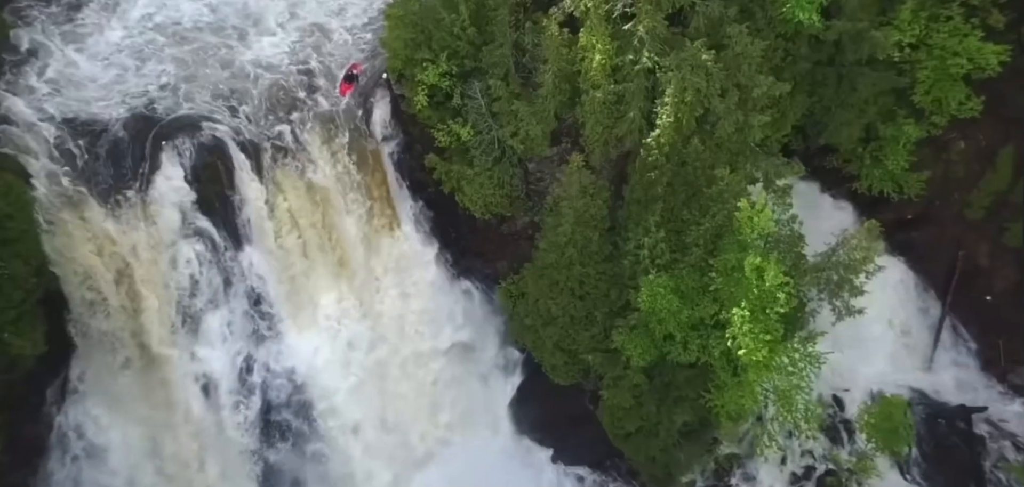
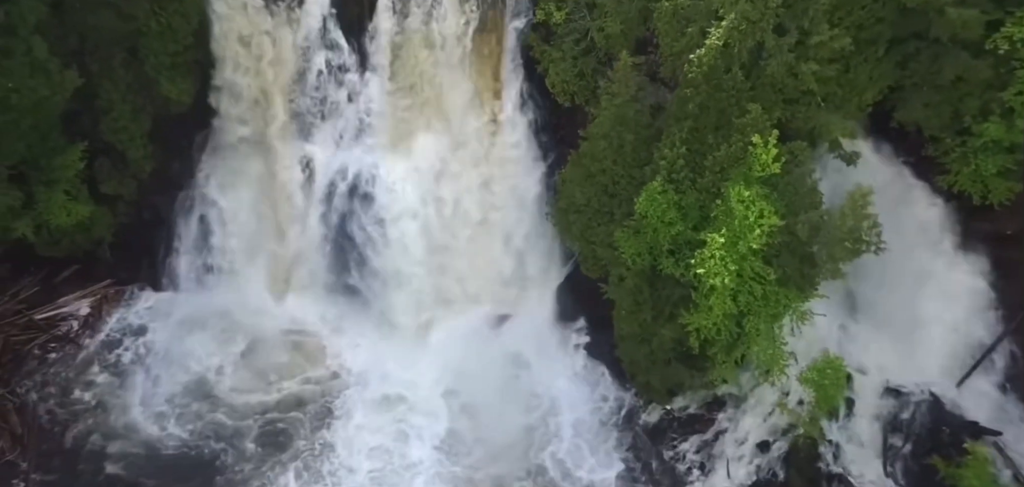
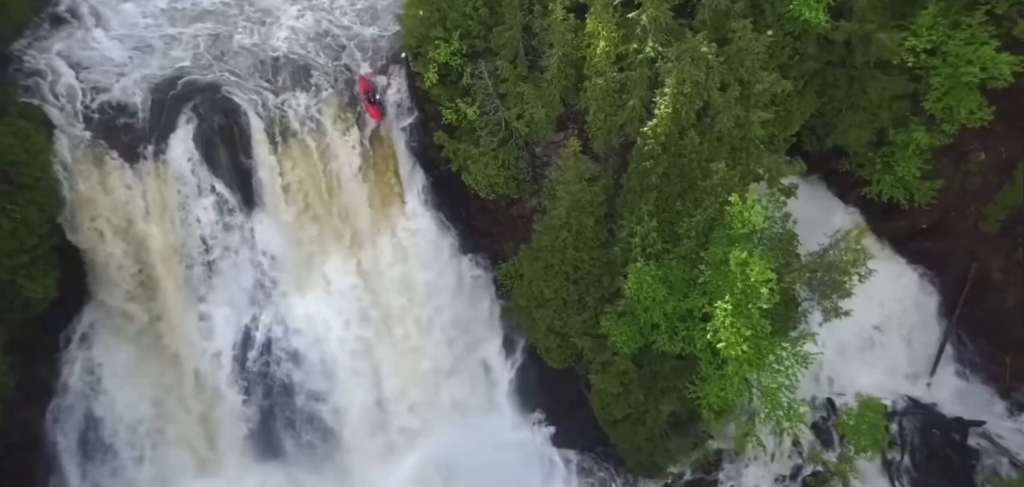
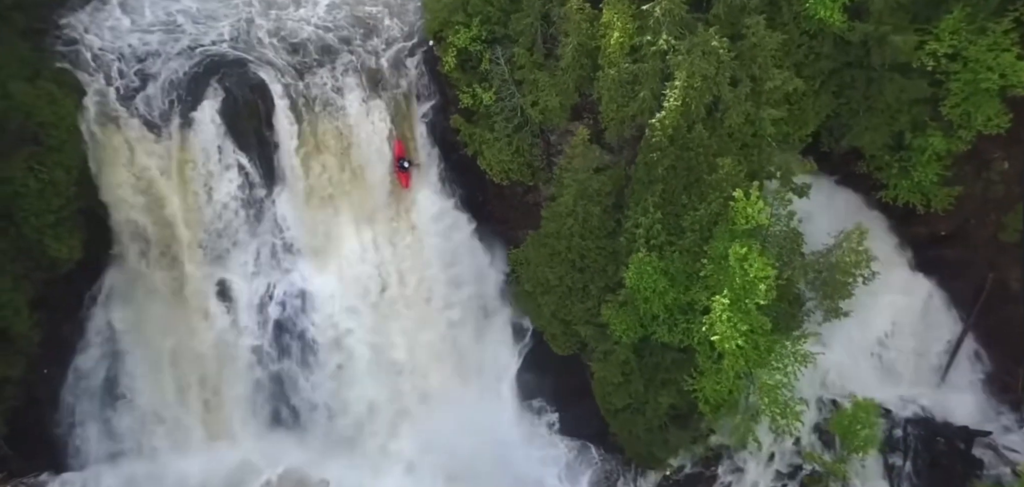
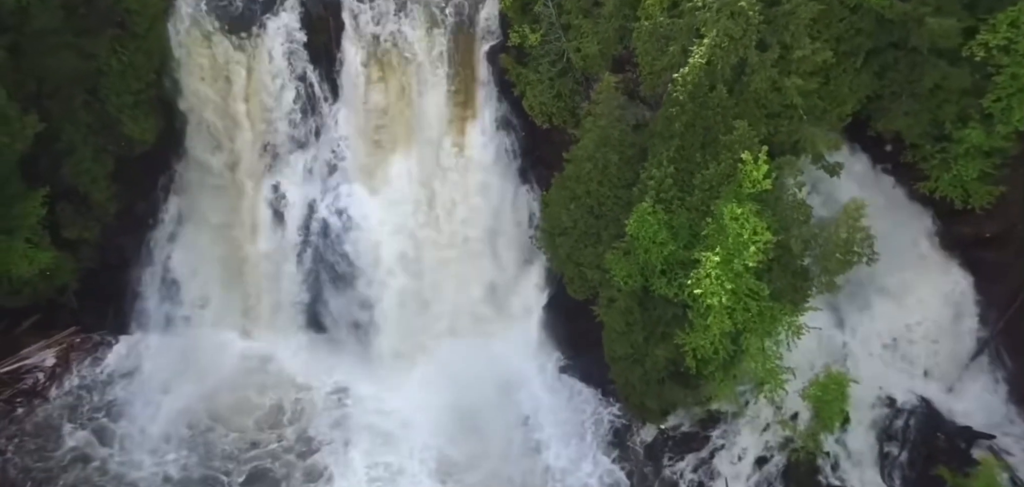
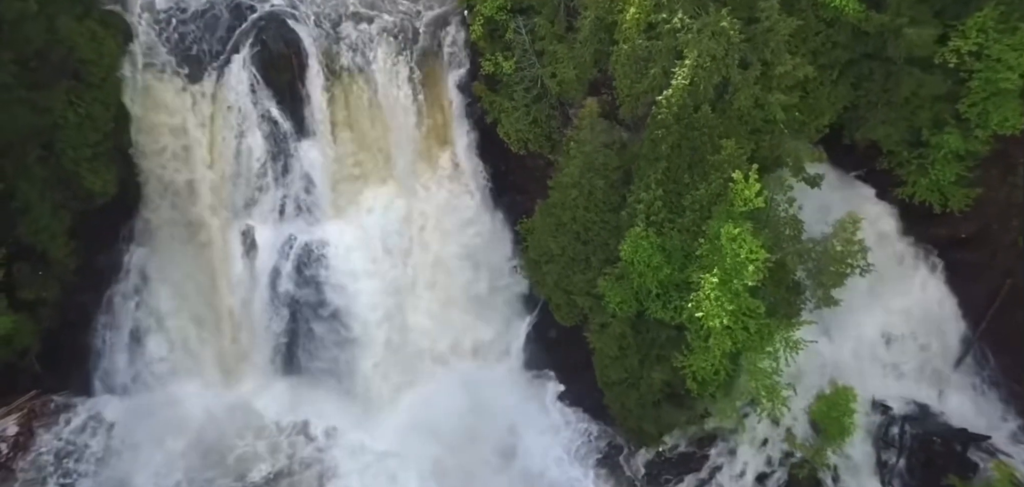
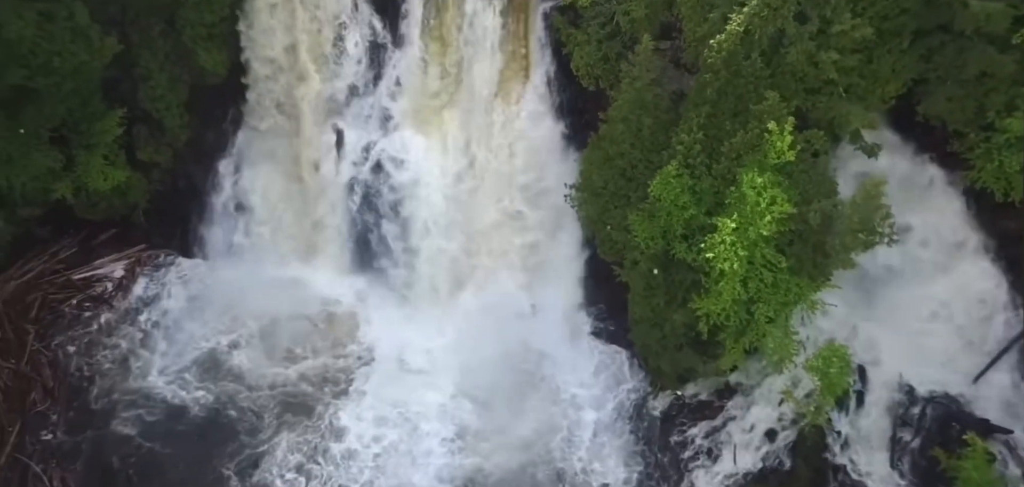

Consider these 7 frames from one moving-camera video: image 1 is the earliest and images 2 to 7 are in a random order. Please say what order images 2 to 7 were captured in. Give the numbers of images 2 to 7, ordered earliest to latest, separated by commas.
3, 4, 6, 5, 2, 7
